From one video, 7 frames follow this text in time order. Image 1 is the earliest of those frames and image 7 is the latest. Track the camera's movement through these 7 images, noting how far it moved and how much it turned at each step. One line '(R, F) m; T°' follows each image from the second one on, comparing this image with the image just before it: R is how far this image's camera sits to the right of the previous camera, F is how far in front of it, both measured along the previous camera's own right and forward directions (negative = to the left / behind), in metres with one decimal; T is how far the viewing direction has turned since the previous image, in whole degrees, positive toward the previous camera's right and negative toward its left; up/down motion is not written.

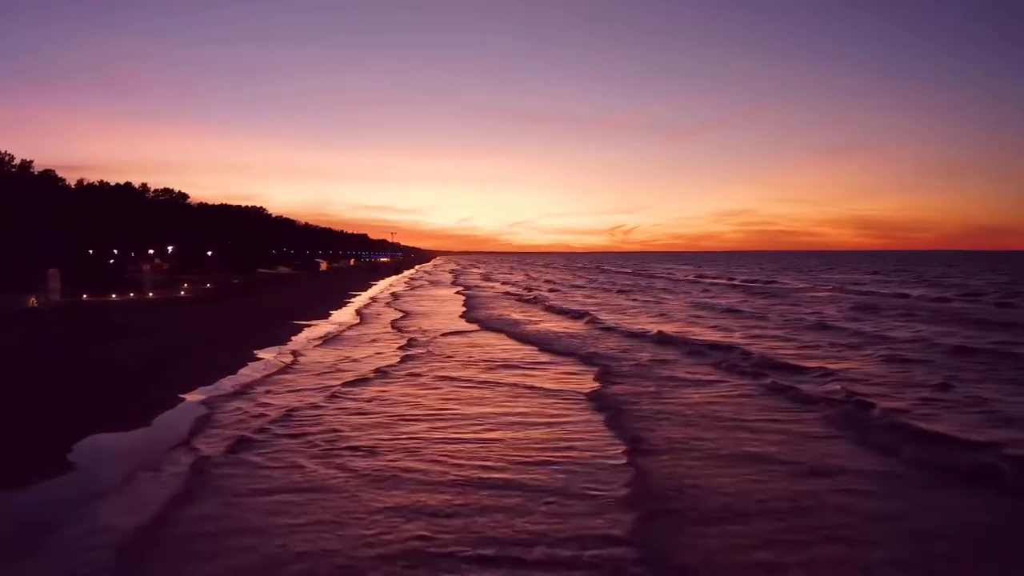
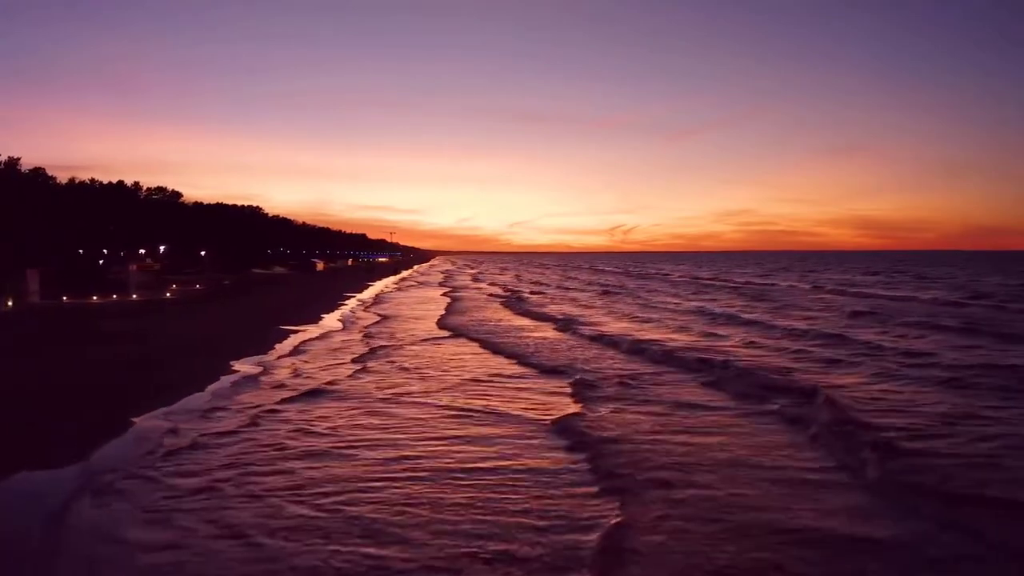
(+0.5, +1.7) m; 0°
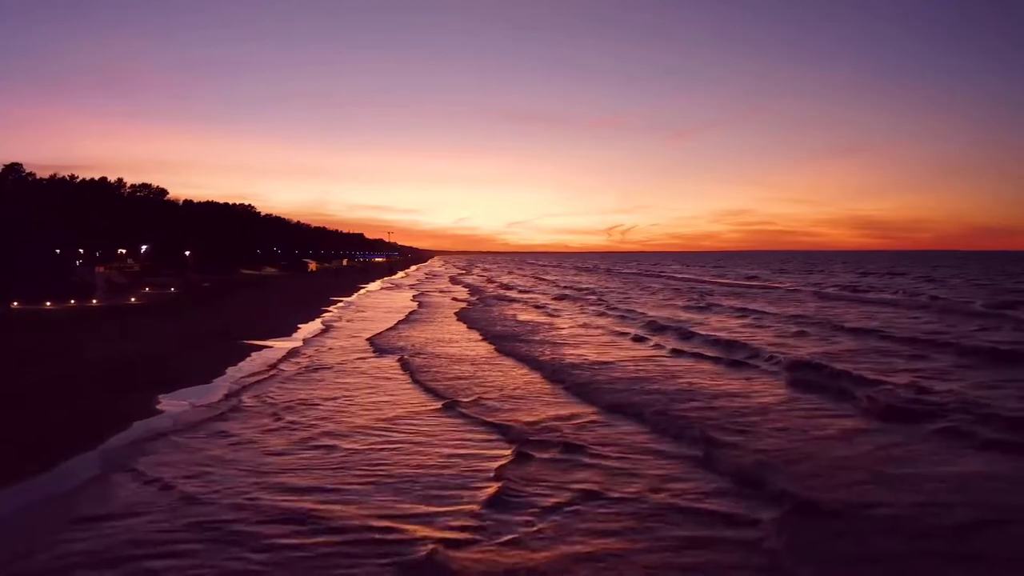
(+1.1, +3.9) m; 0°
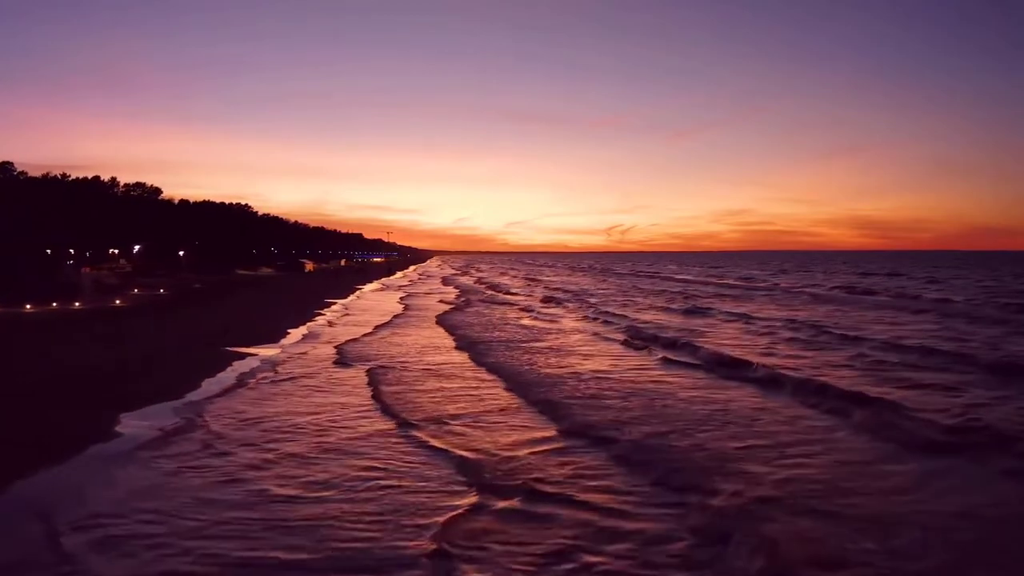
(+0.4, +1.6) m; 0°
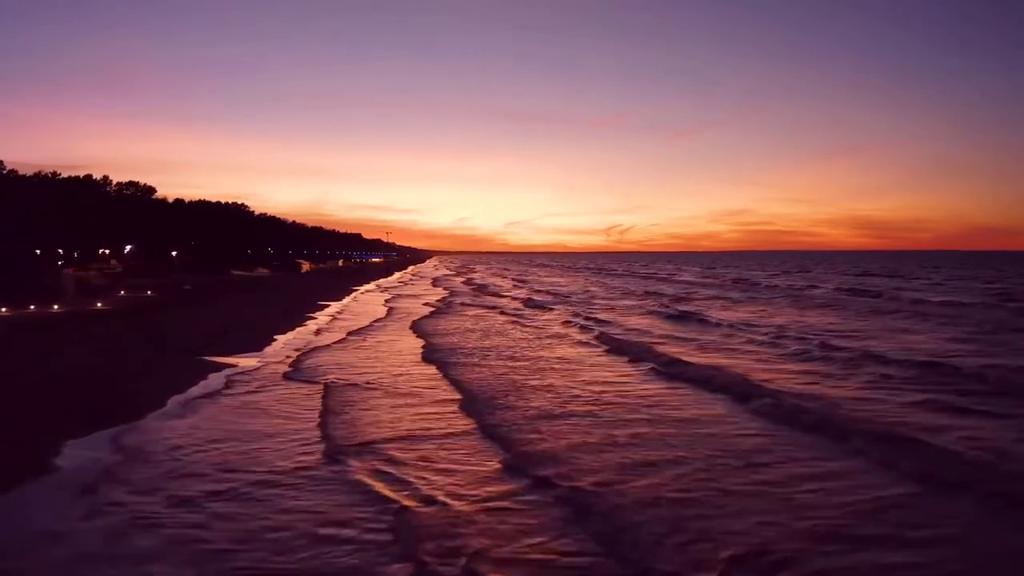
(+0.4, +1.9) m; 0°
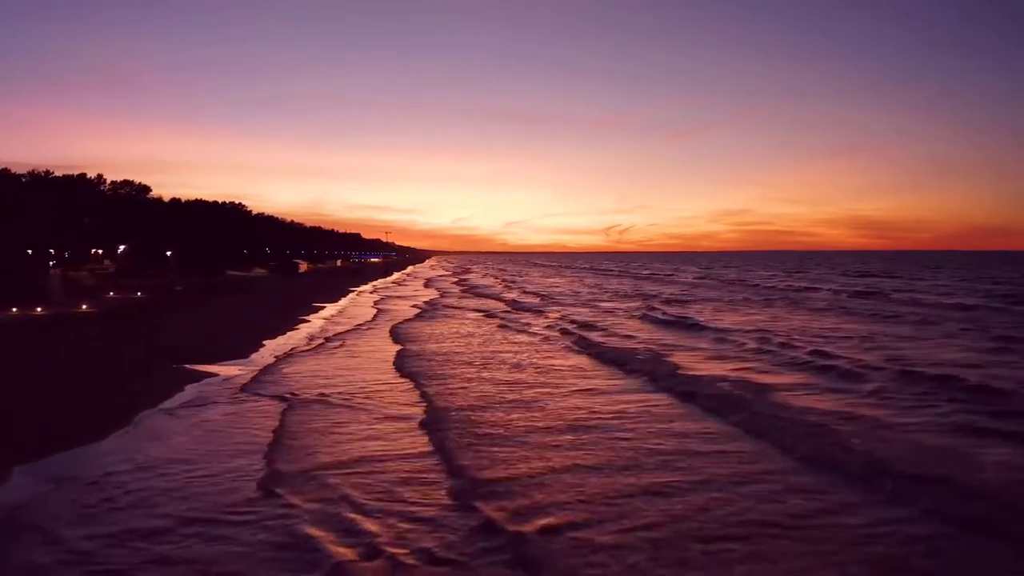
(+0.3, +1.4) m; 0°
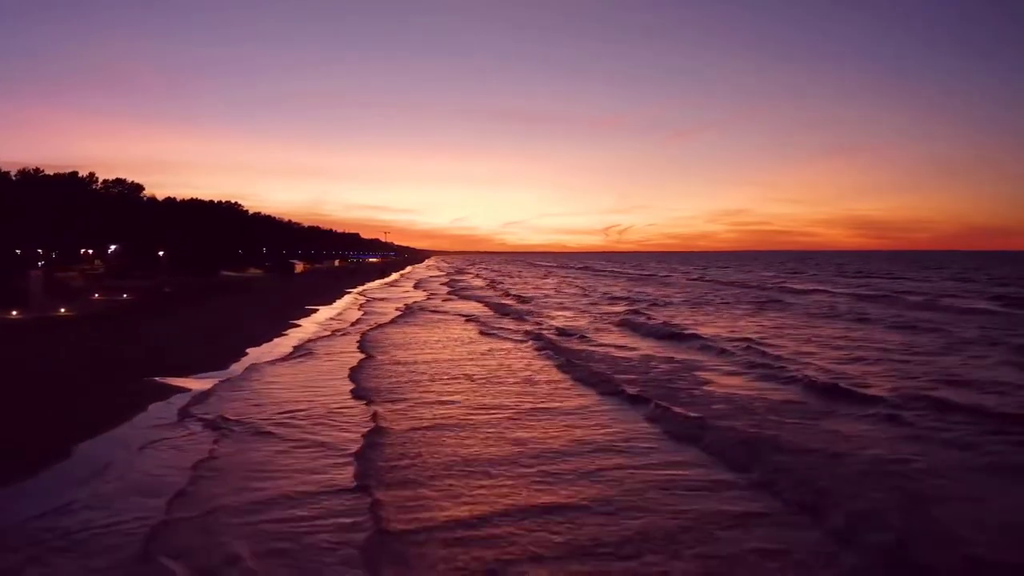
(+0.2, +2.4) m; 0°
